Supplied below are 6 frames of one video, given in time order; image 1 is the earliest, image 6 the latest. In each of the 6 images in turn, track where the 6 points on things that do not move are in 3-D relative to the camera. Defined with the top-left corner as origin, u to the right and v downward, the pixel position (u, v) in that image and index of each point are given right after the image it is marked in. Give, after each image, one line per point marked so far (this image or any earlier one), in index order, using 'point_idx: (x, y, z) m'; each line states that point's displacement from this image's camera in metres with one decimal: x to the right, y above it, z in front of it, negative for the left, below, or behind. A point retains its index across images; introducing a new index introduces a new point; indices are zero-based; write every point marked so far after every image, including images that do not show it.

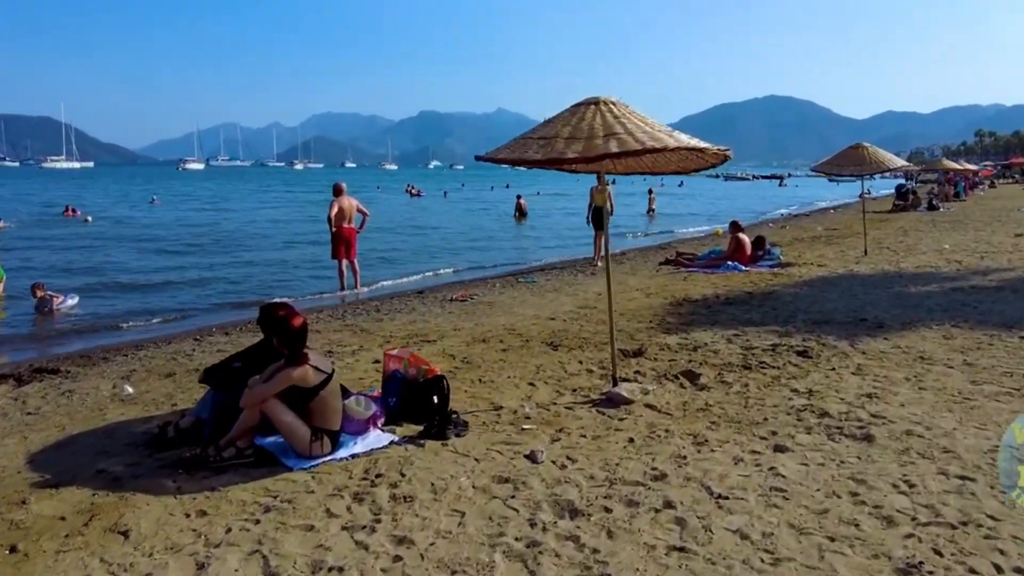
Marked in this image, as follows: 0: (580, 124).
0: (+0.4, +1.1, +5.8) m
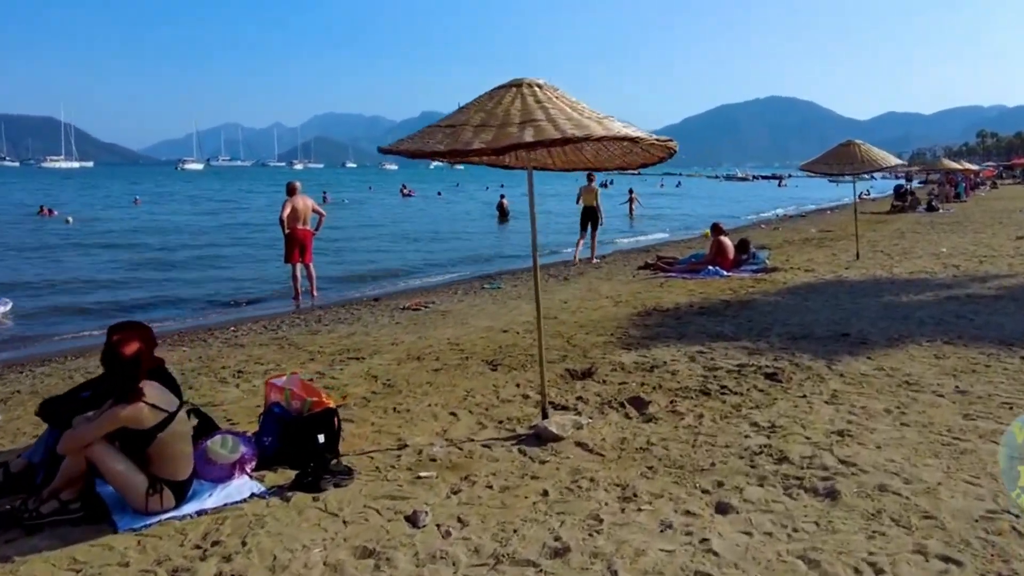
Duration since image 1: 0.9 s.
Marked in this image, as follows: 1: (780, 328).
0: (-0.1, +1.0, +4.8) m
1: (+2.6, -0.4, +8.5) m
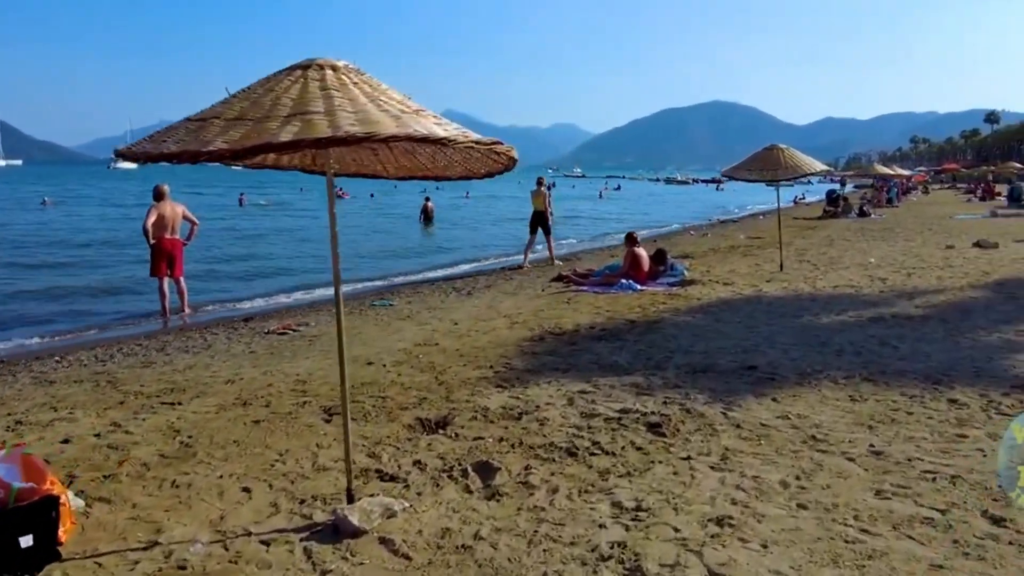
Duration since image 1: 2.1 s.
0: (-1.0, +0.8, +3.6) m
1: (+1.4, -0.6, +7.5) m
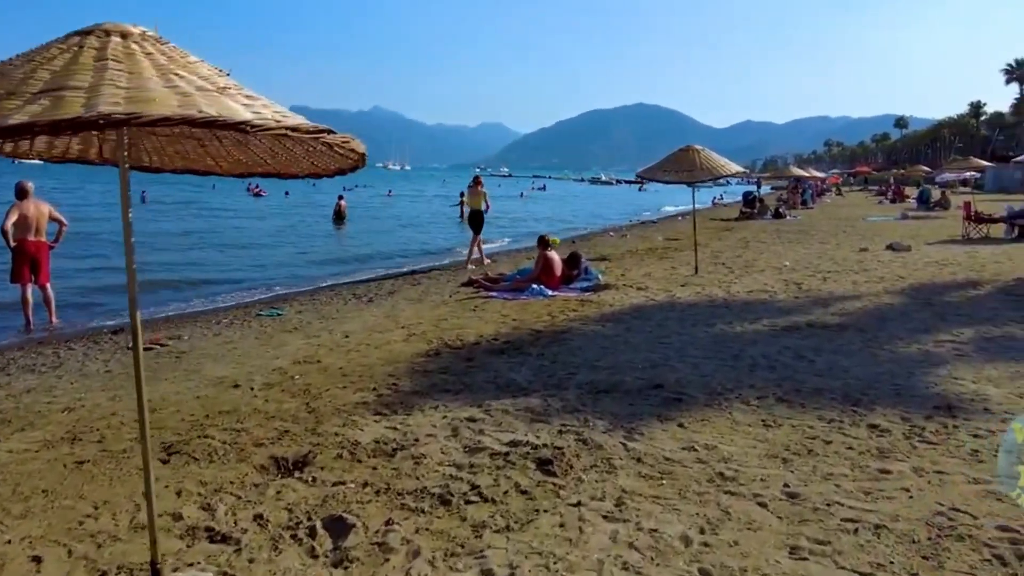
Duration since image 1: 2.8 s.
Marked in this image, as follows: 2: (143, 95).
0: (-1.6, +0.7, +2.8) m
1: (+0.6, -0.7, +6.8) m
2: (-1.1, +0.6, +2.6) m
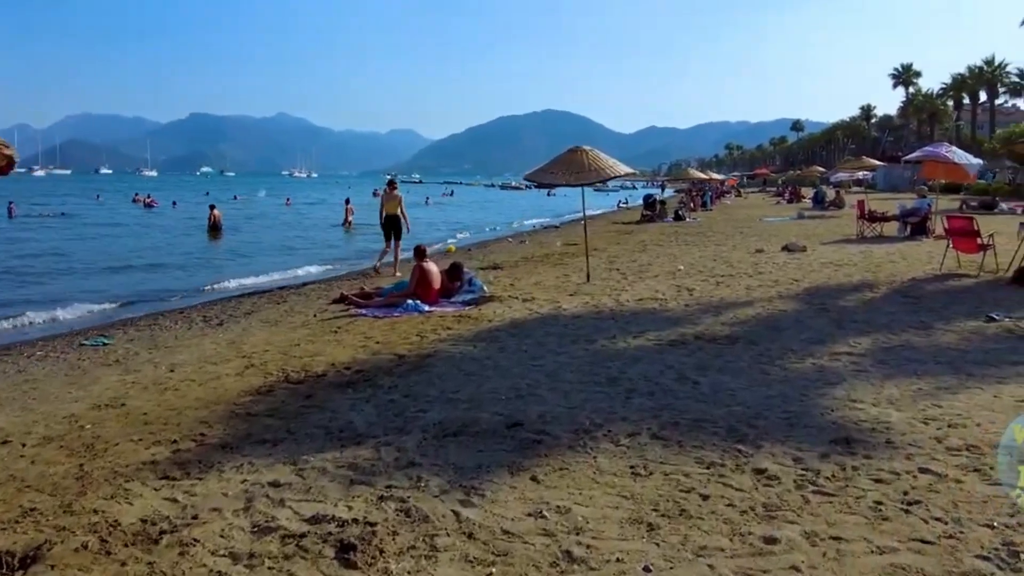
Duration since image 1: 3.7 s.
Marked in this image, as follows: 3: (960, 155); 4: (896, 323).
0: (-2.2, +0.5, +1.6) m
1: (-0.5, -0.8, +5.8) m
2: (-1.8, +0.4, +1.5) m
3: (+9.9, +3.0, +19.6) m
4: (+3.6, -0.3, +8.2) m
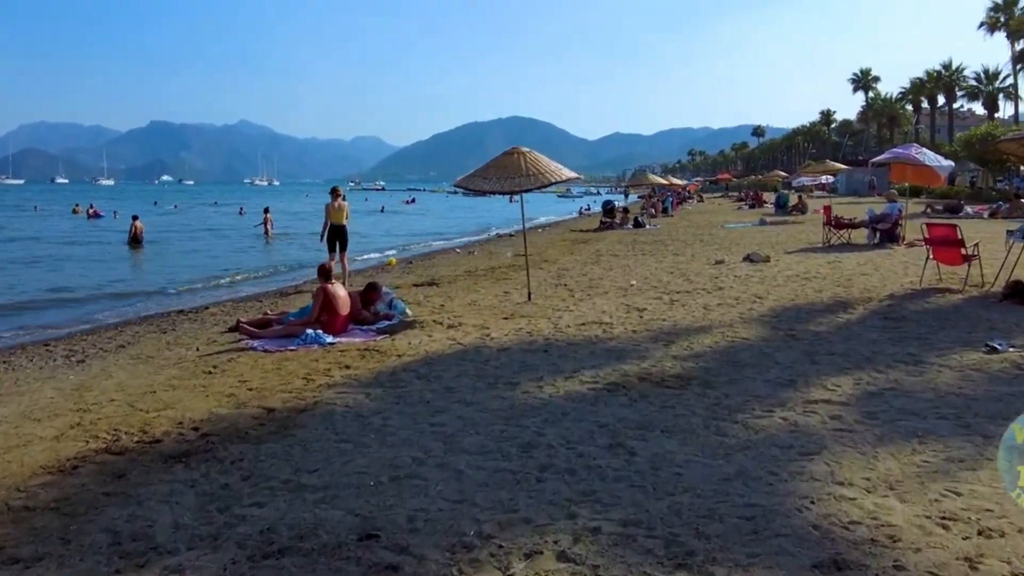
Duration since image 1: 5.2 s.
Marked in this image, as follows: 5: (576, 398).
0: (-2.7, +0.3, 0.0) m
1: (-1.1, -1.0, +4.3) m
2: (-2.3, +0.2, -0.1) m
3: (+8.7, +2.7, +18.4) m
4: (+2.8, -0.5, +6.8) m
5: (+0.5, -0.8, +6.1) m
